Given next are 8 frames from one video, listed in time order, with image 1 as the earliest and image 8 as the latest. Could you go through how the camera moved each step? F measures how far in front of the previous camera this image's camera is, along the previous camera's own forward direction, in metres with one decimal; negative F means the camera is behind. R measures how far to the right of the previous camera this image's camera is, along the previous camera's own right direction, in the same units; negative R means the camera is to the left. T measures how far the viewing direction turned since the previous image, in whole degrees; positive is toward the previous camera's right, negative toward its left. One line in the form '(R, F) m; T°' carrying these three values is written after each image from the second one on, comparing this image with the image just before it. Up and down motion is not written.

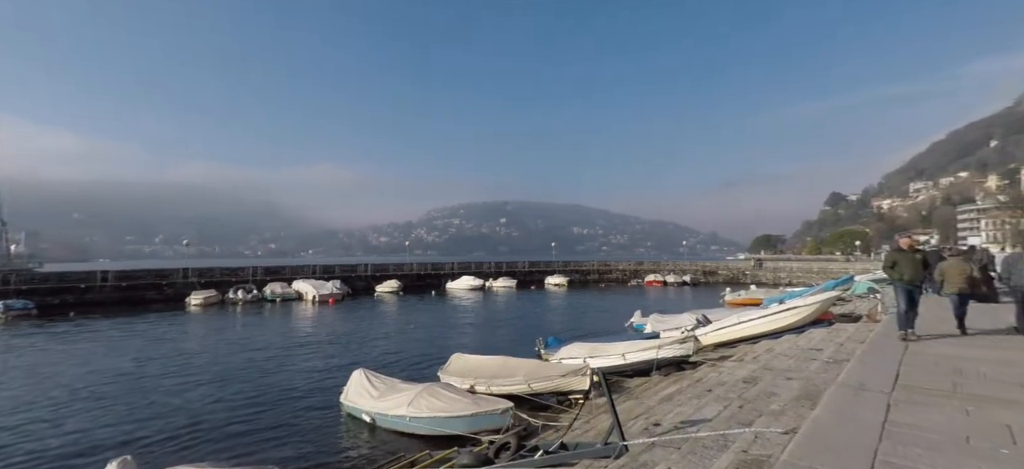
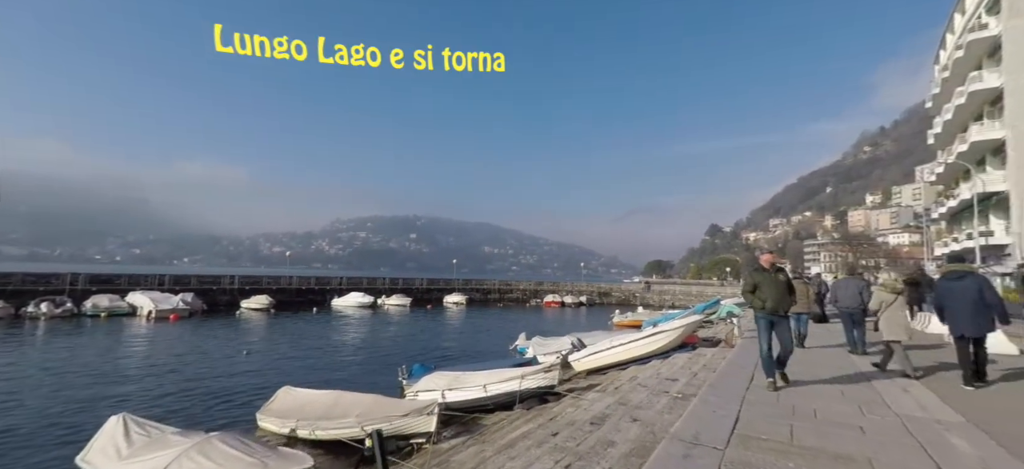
(+0.8, +0.8) m; +11°
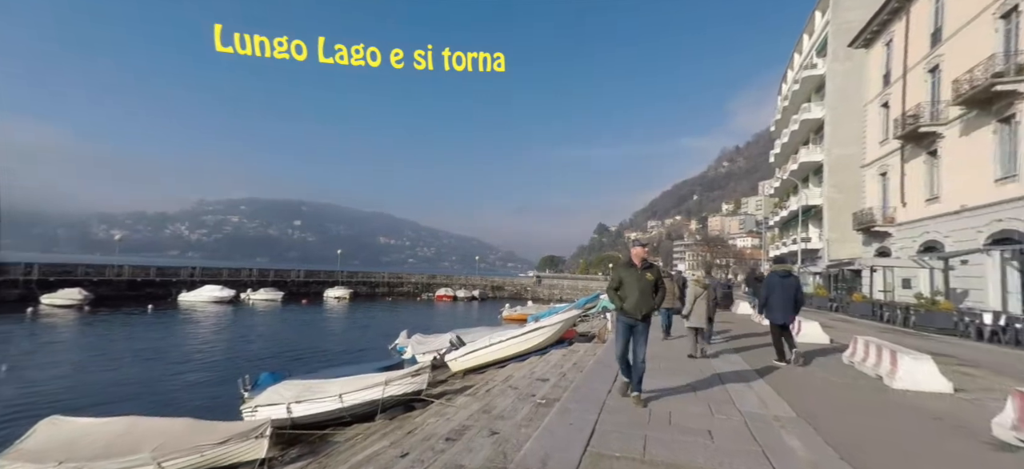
(+0.4, +0.5) m; +12°
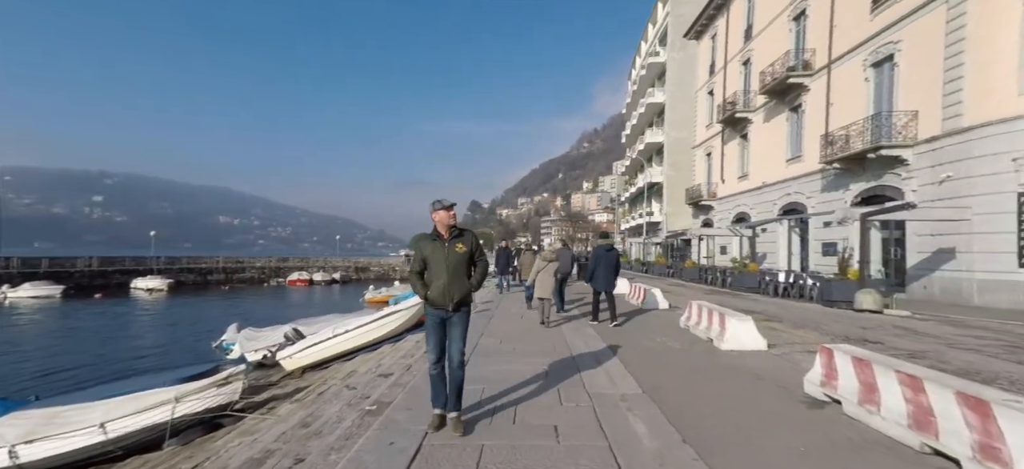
(+0.4, +0.7) m; +15°
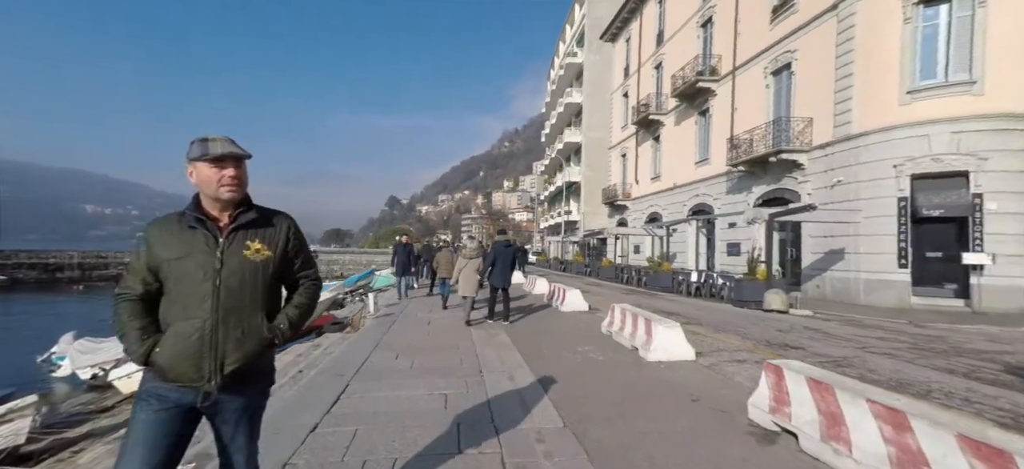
(+0.2, +1.2) m; +9°
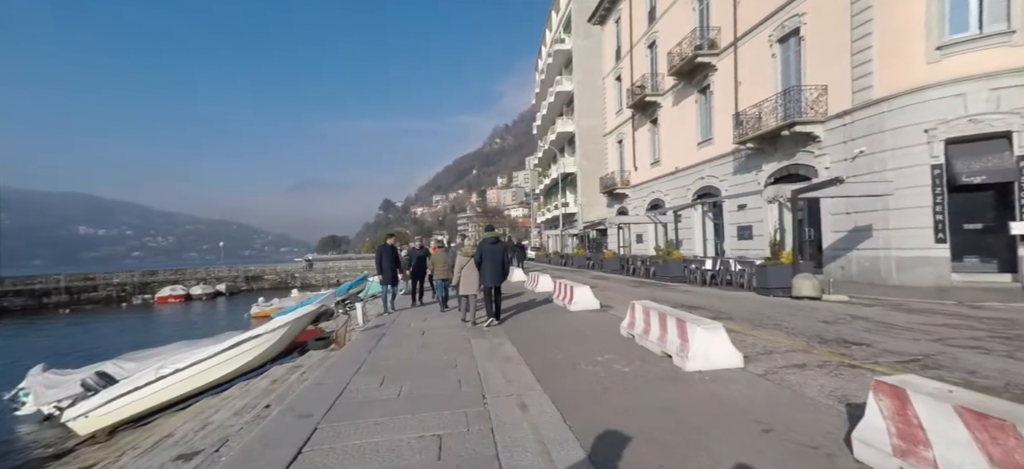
(0.0, +1.4) m; 0°
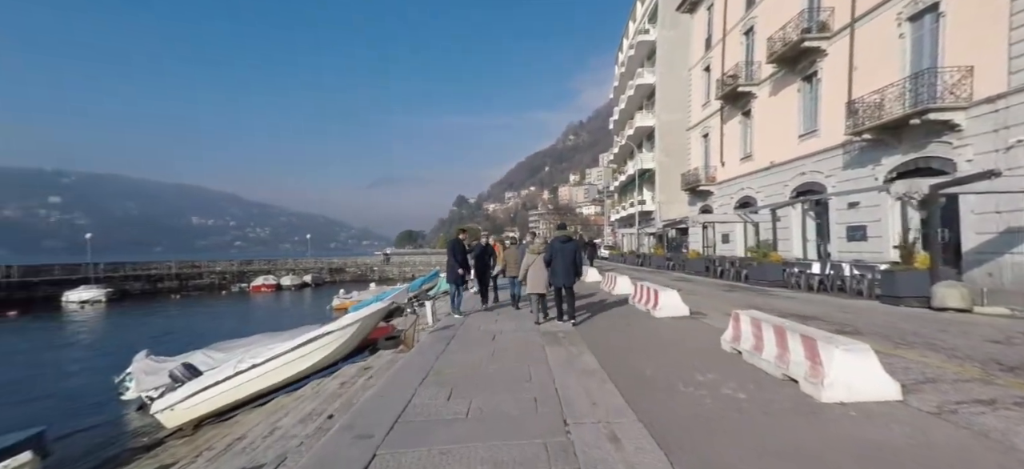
(-0.2, +0.9) m; -8°
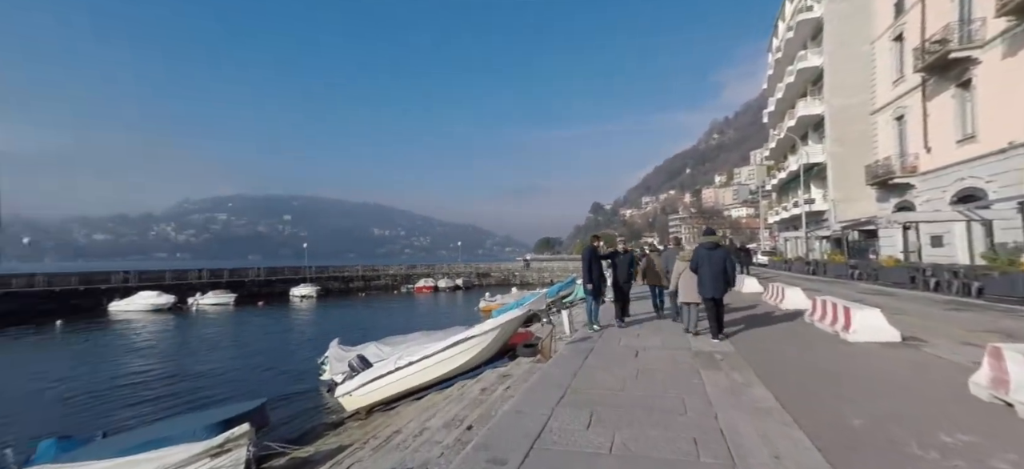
(-0.4, +1.7) m; -16°
